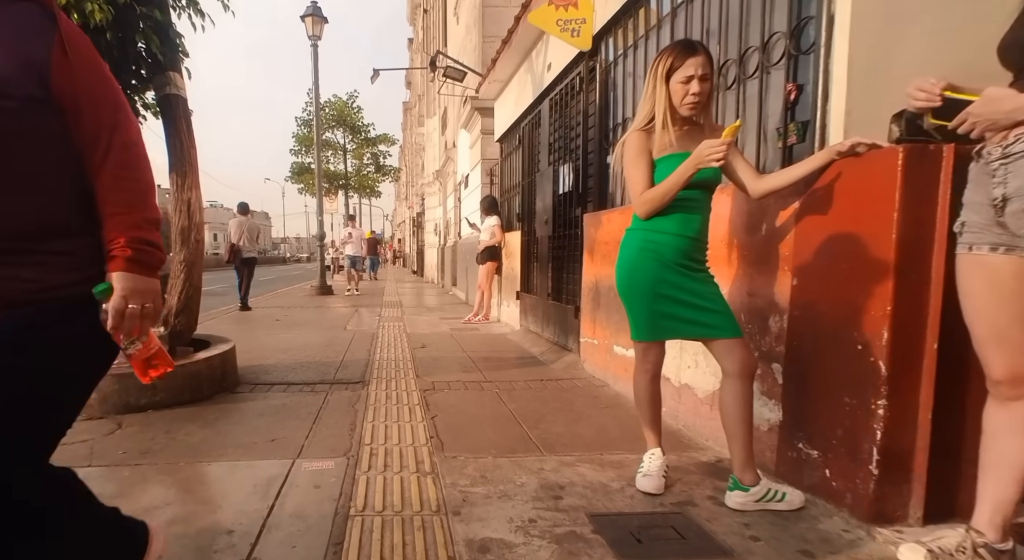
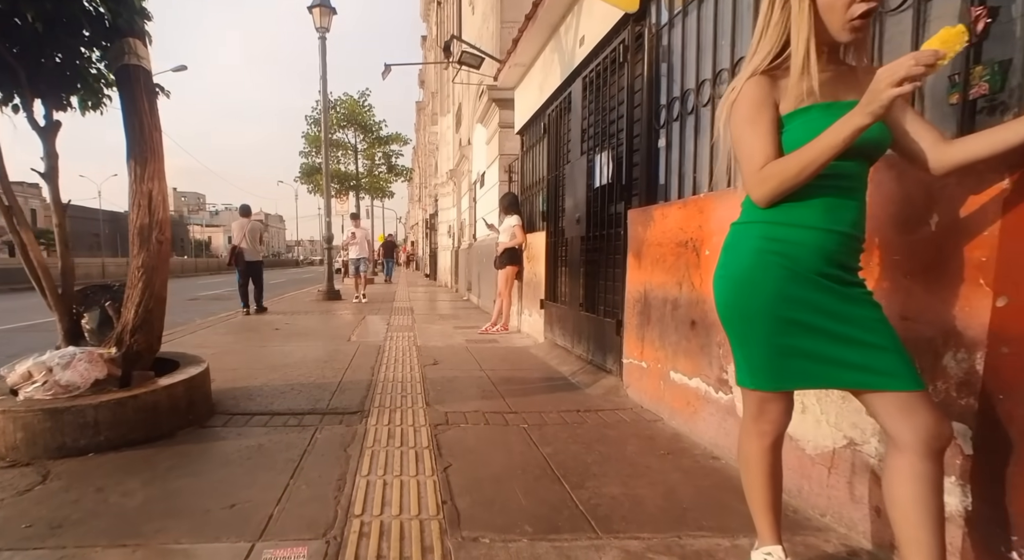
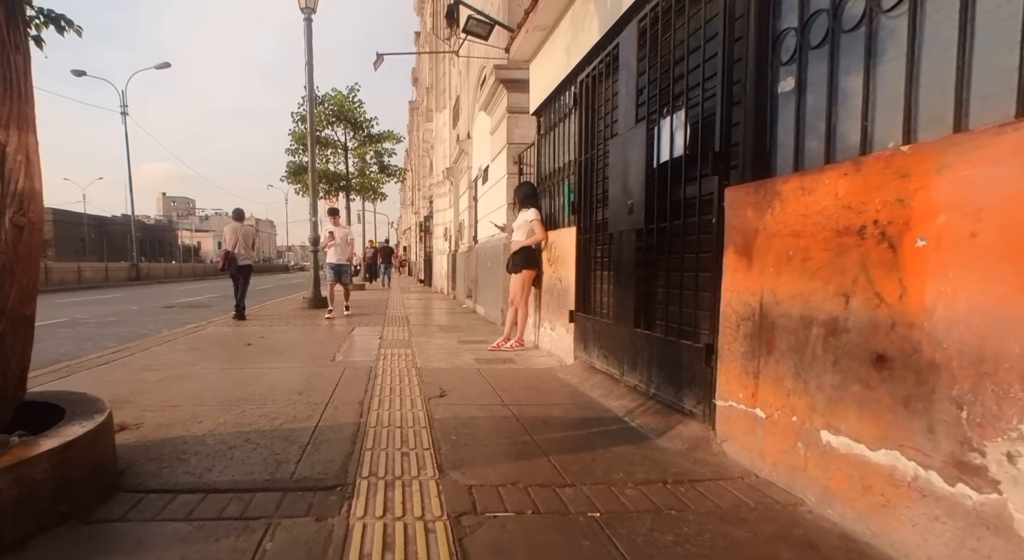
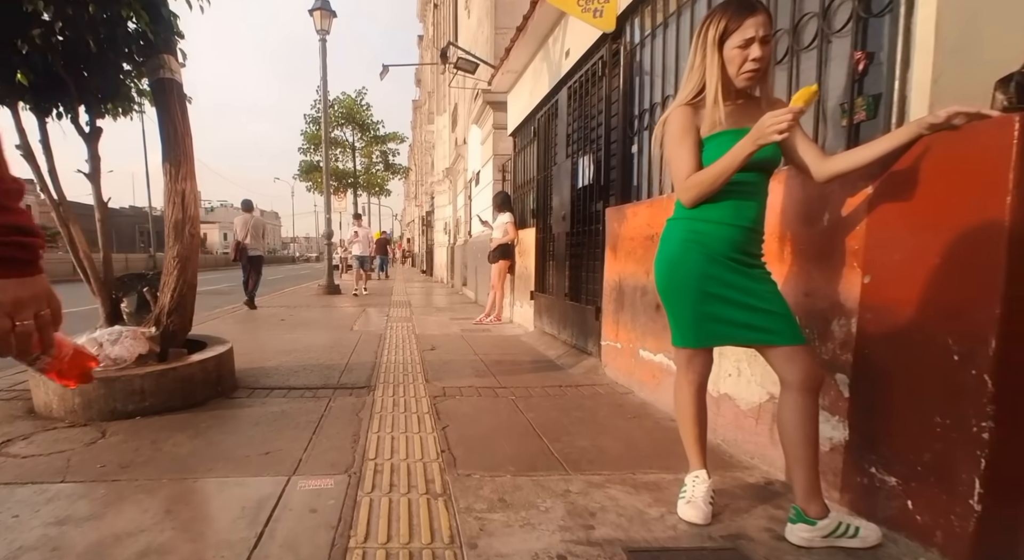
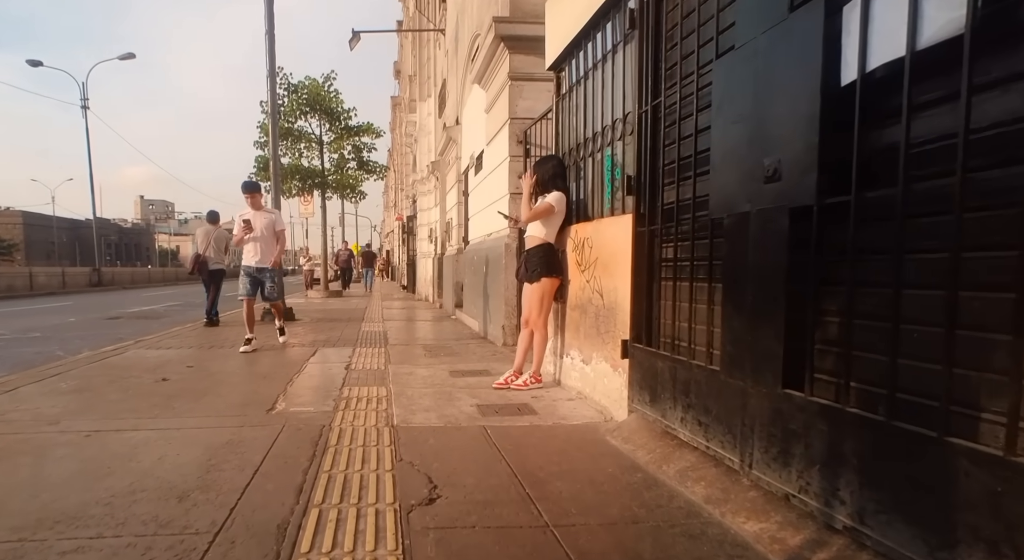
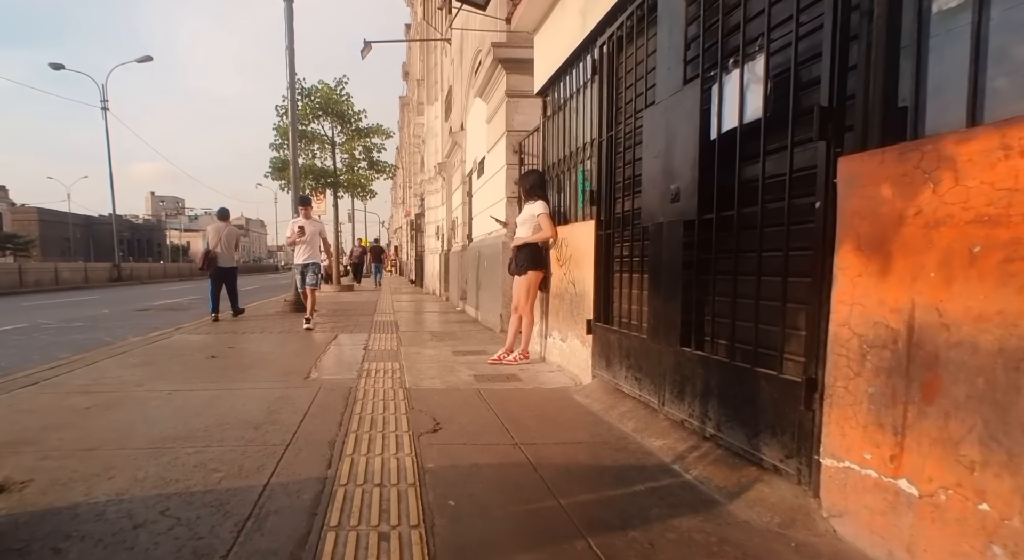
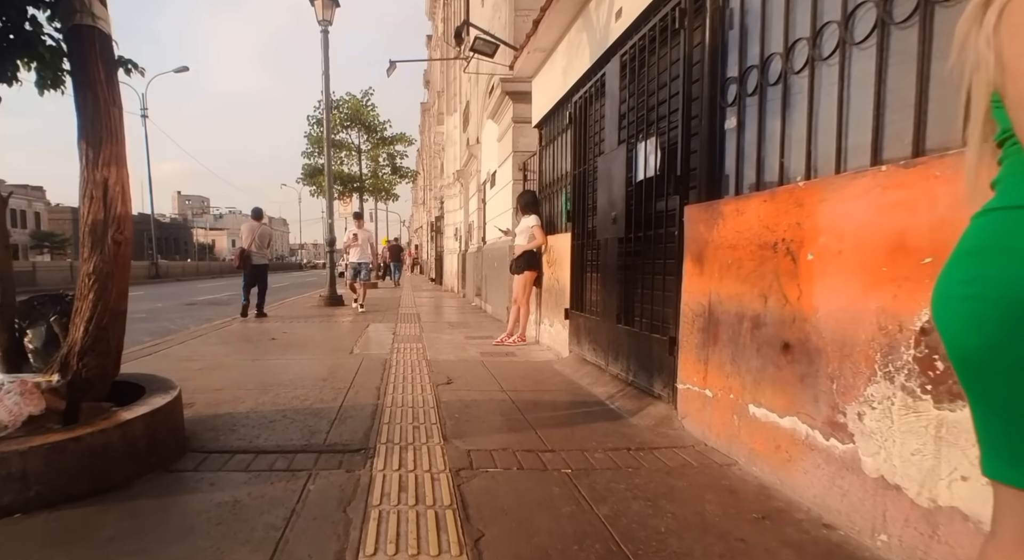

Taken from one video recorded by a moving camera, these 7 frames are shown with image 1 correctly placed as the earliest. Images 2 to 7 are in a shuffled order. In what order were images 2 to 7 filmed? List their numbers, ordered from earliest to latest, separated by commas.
4, 2, 7, 3, 6, 5
